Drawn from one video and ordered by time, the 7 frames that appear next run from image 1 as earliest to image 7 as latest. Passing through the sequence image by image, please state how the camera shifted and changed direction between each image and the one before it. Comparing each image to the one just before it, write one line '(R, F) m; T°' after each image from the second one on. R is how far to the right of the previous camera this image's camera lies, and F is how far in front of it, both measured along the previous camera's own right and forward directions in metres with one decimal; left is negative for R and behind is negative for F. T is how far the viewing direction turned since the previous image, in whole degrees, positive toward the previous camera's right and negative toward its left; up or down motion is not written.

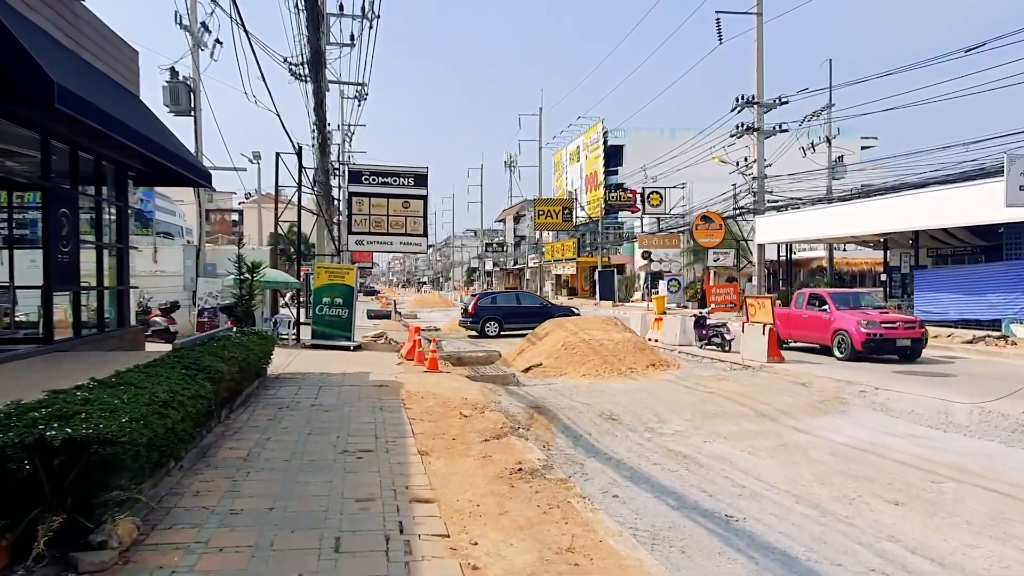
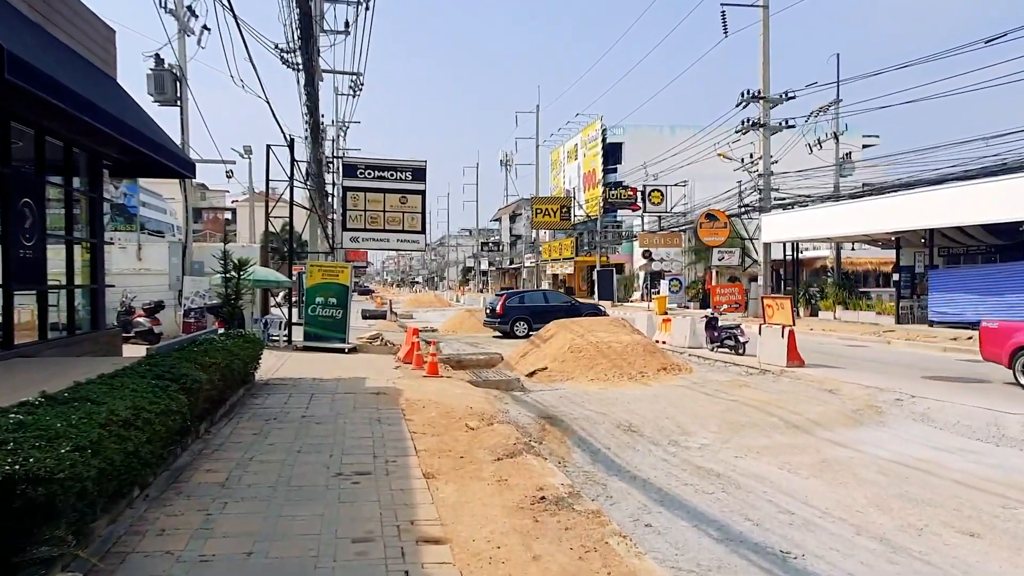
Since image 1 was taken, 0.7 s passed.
(-0.2, +0.9) m; 0°
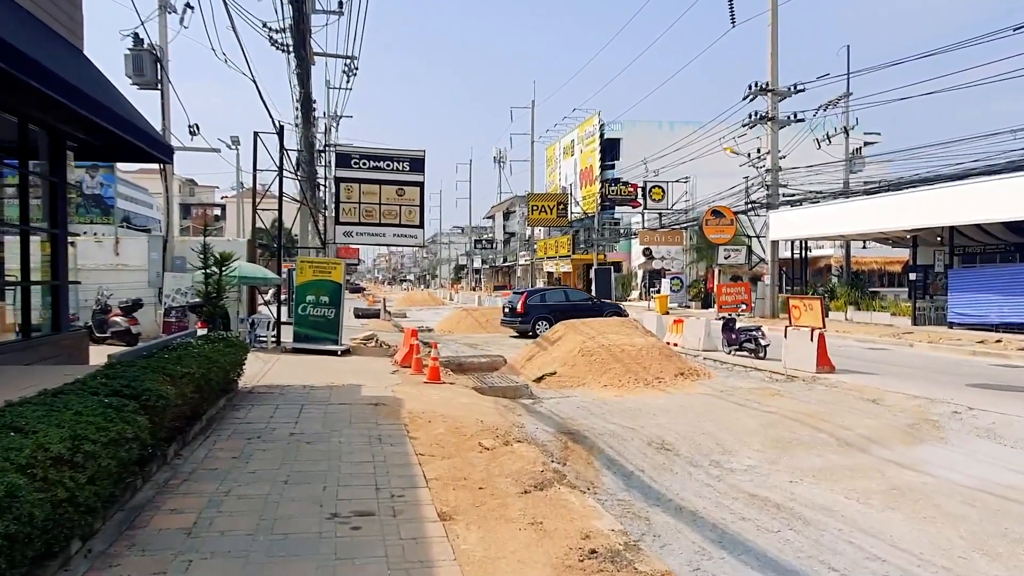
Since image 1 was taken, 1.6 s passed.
(-0.3, +1.2) m; +1°
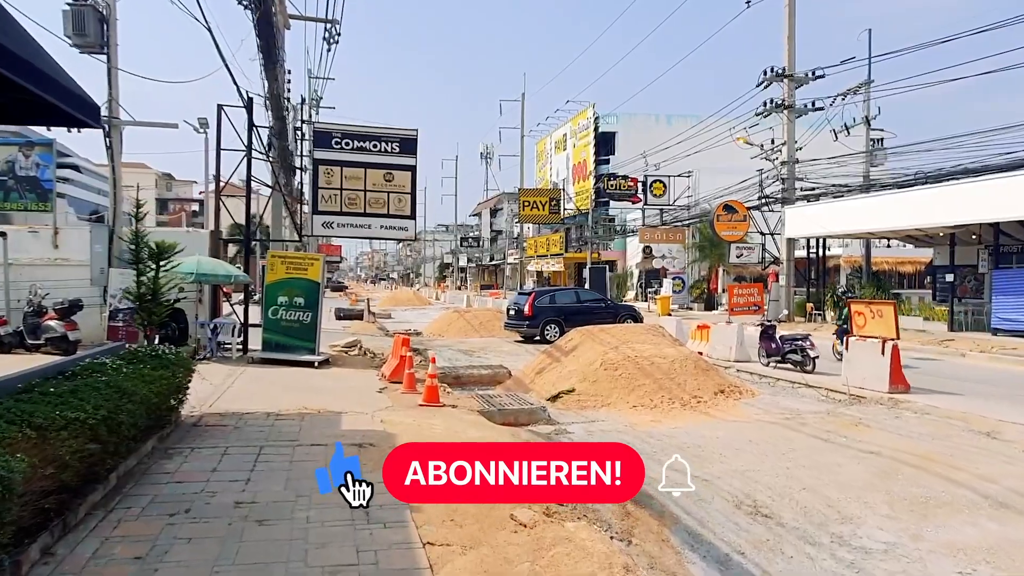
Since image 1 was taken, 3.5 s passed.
(-0.5, +2.5) m; +1°
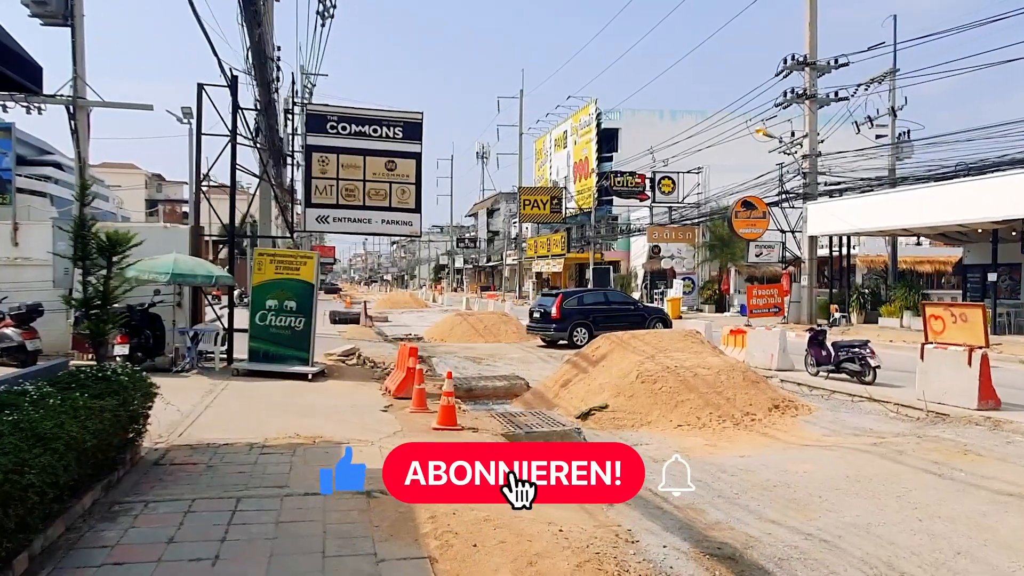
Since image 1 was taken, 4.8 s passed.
(-0.4, +1.7) m; 0°
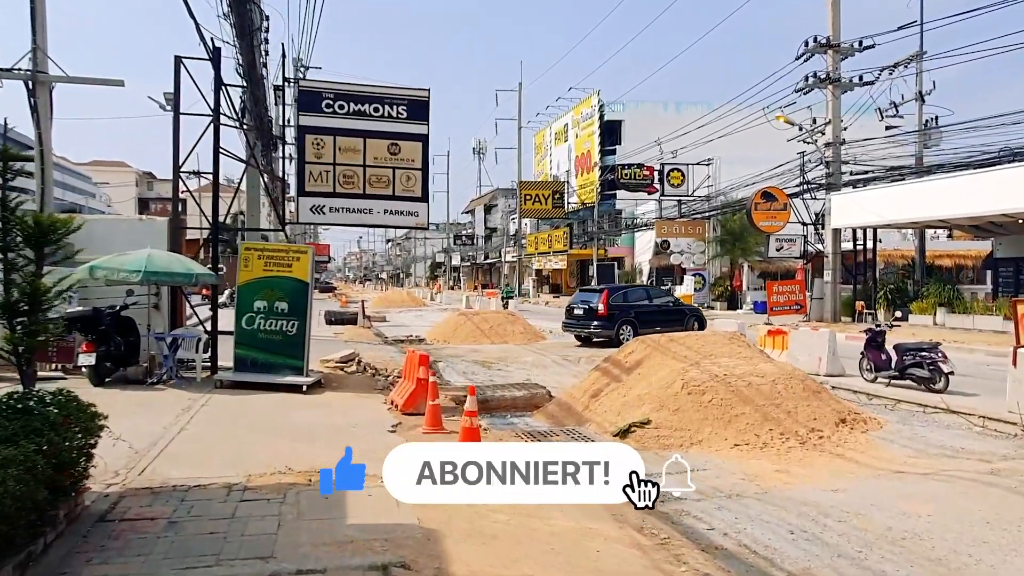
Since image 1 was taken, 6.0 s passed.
(-0.4, +1.6) m; 0°
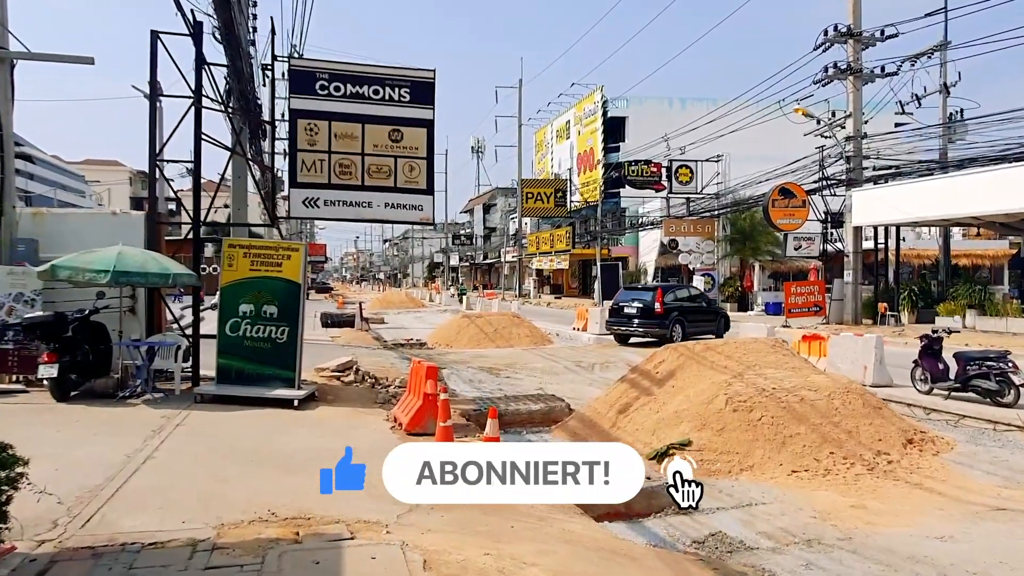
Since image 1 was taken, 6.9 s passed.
(-0.3, +1.3) m; 0°
